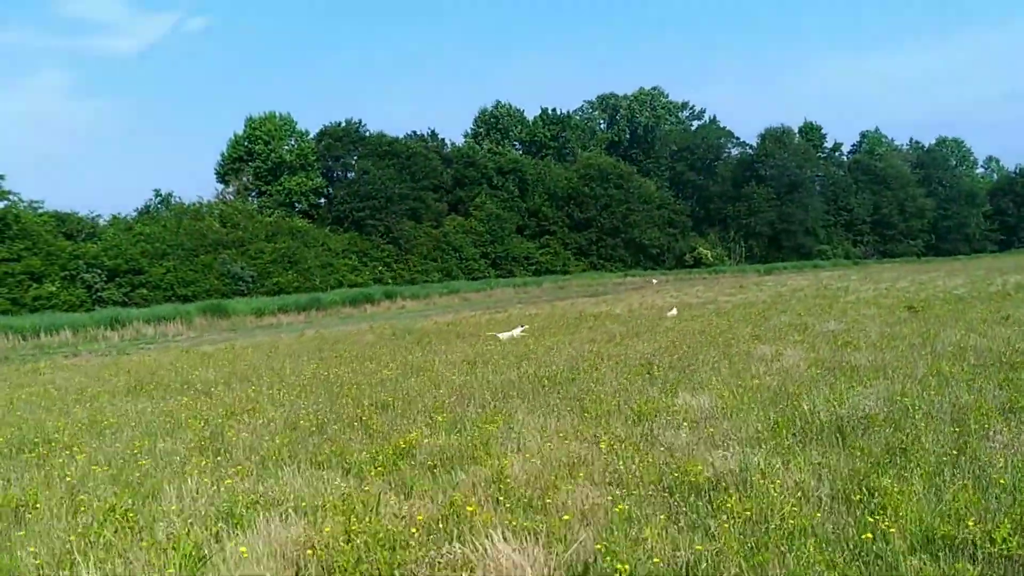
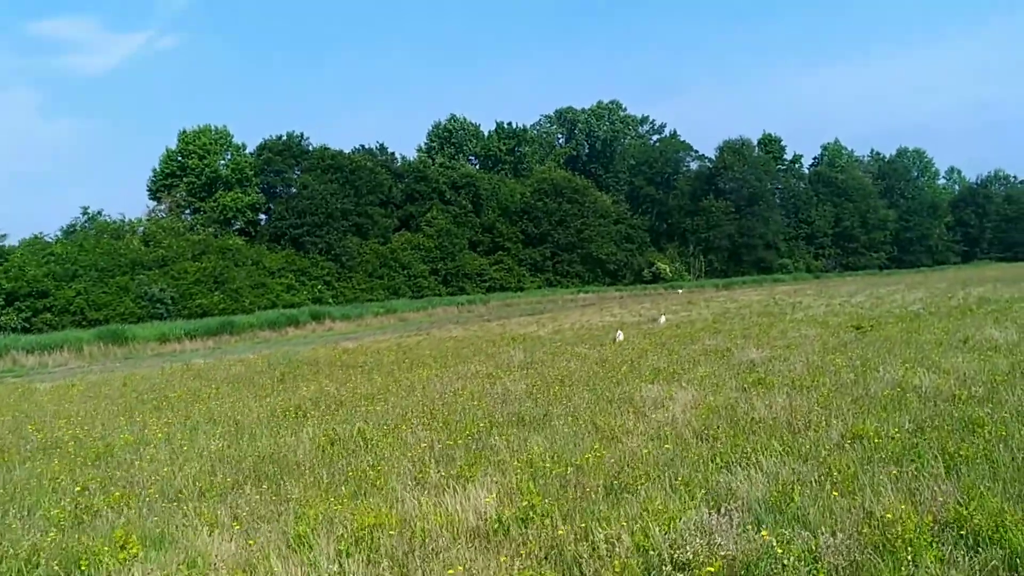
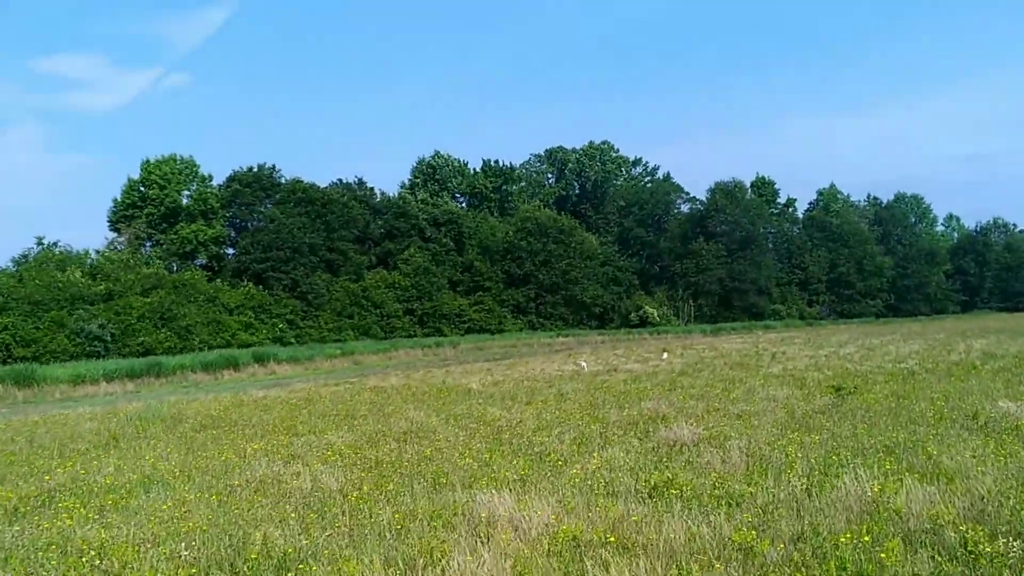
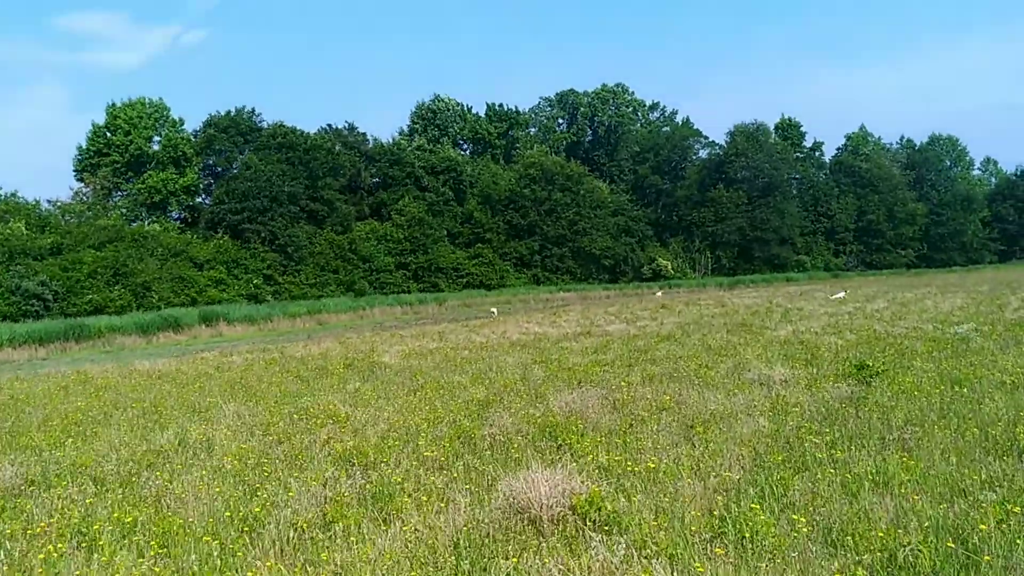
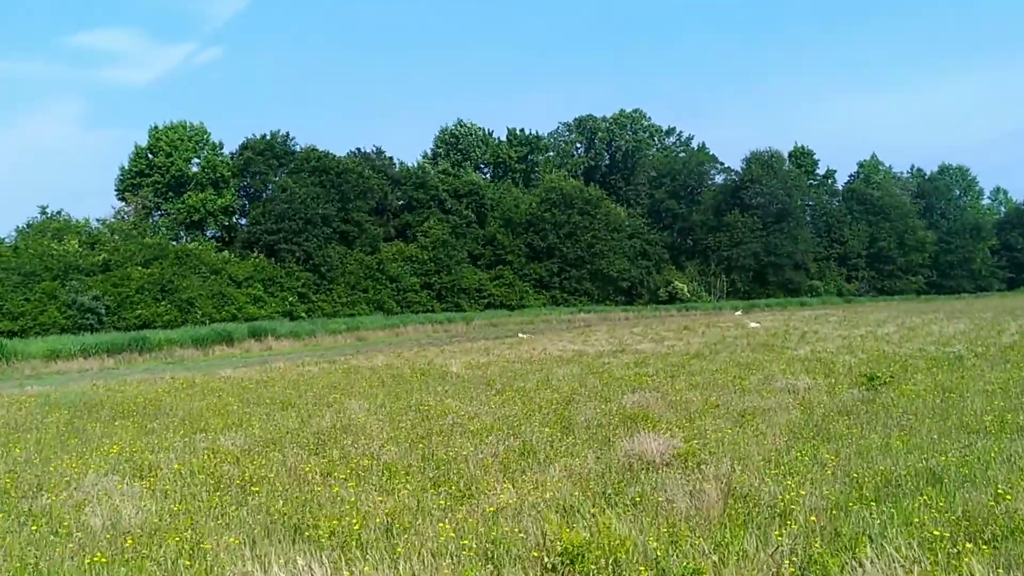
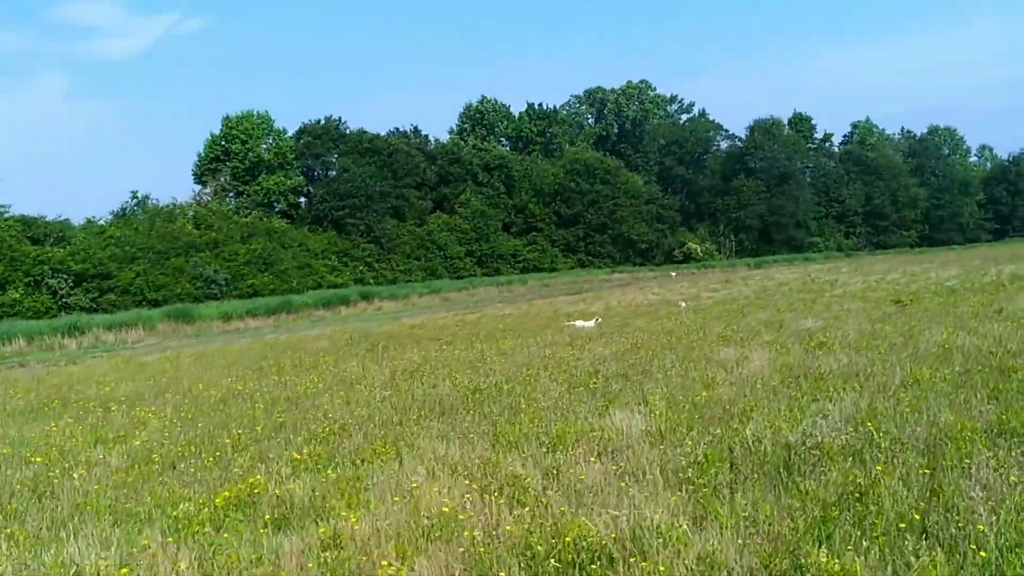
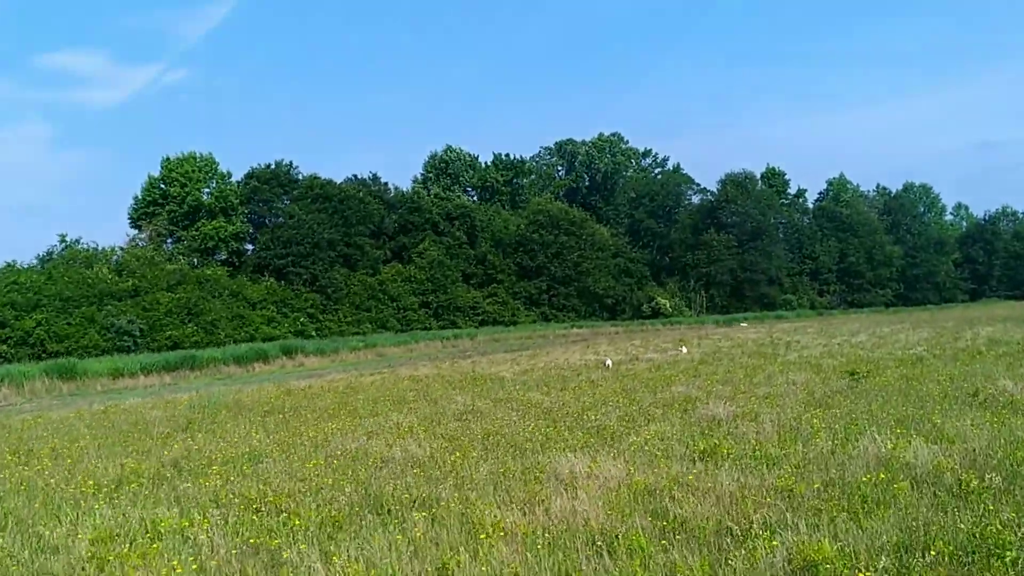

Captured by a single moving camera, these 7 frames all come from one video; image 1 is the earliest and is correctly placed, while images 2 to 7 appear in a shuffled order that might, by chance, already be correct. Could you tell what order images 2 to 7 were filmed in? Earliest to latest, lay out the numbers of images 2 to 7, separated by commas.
6, 2, 7, 3, 5, 4
